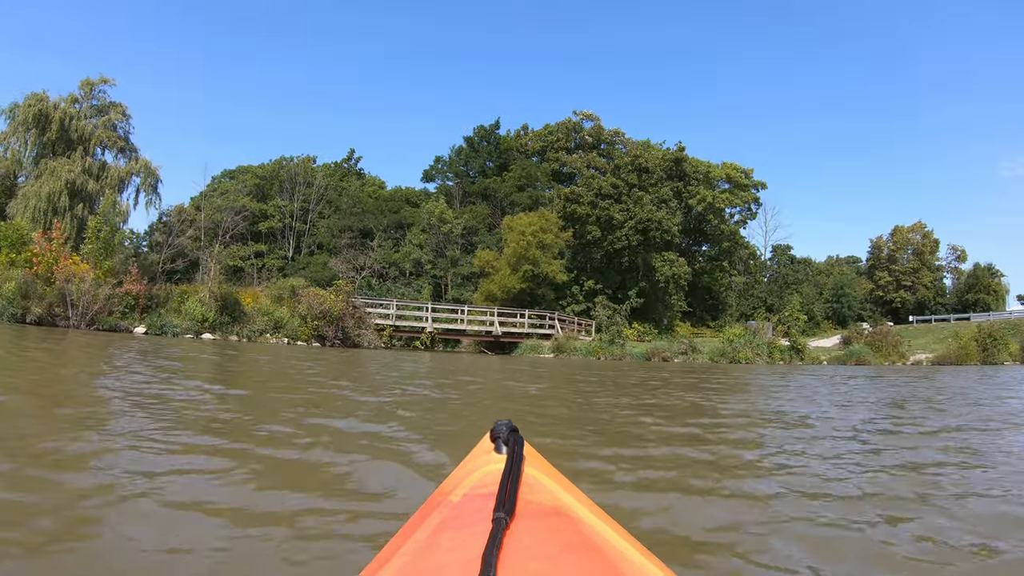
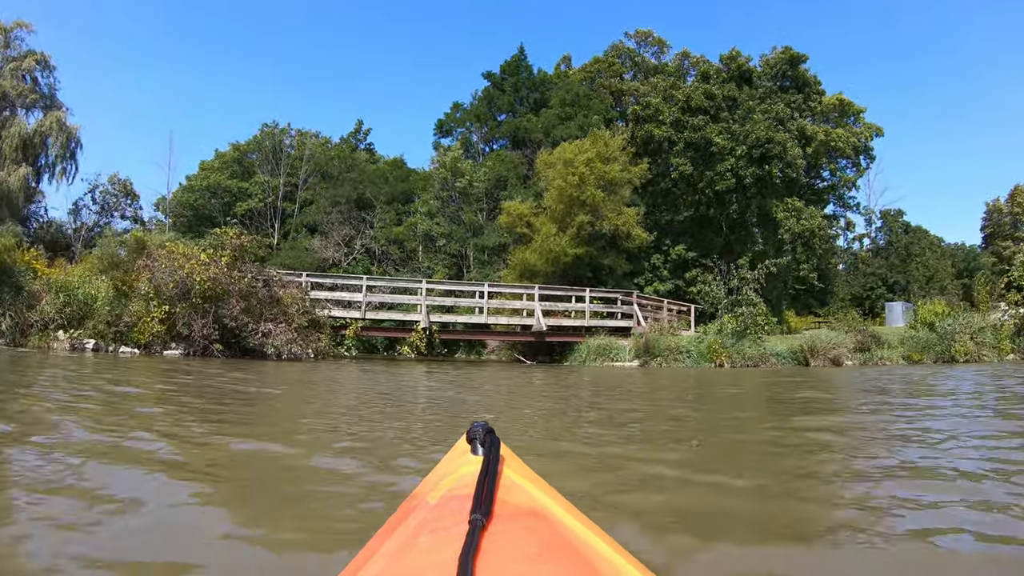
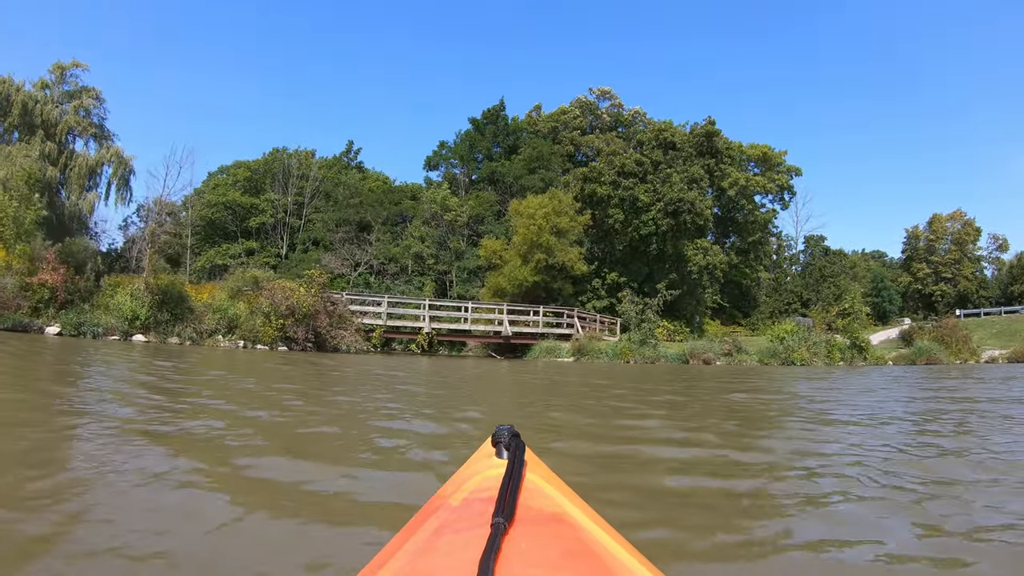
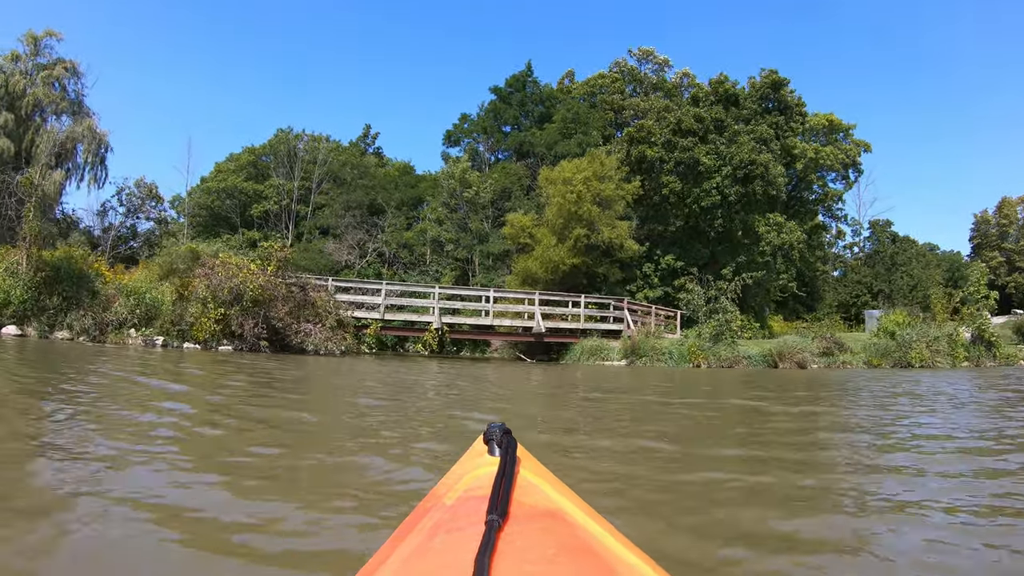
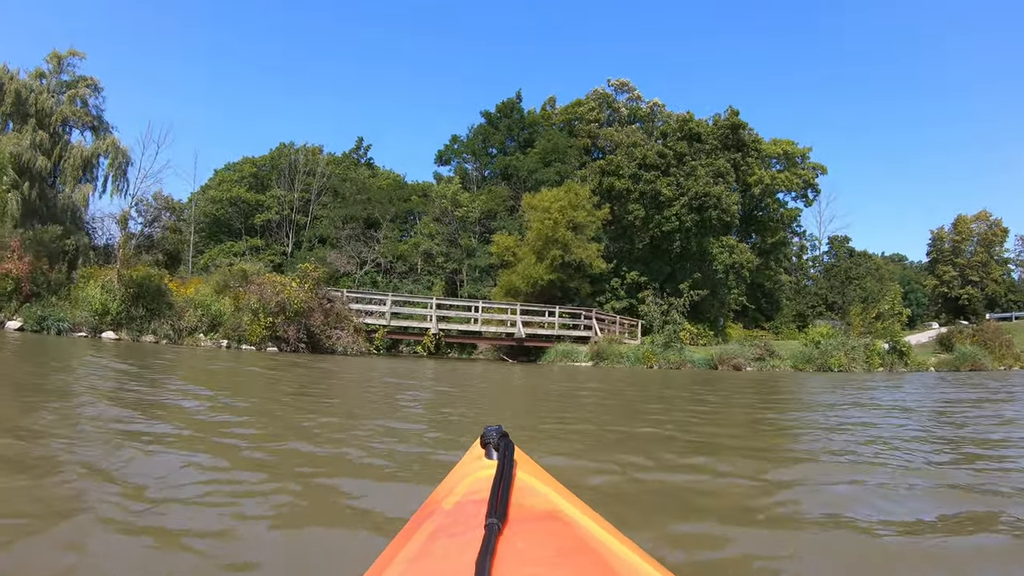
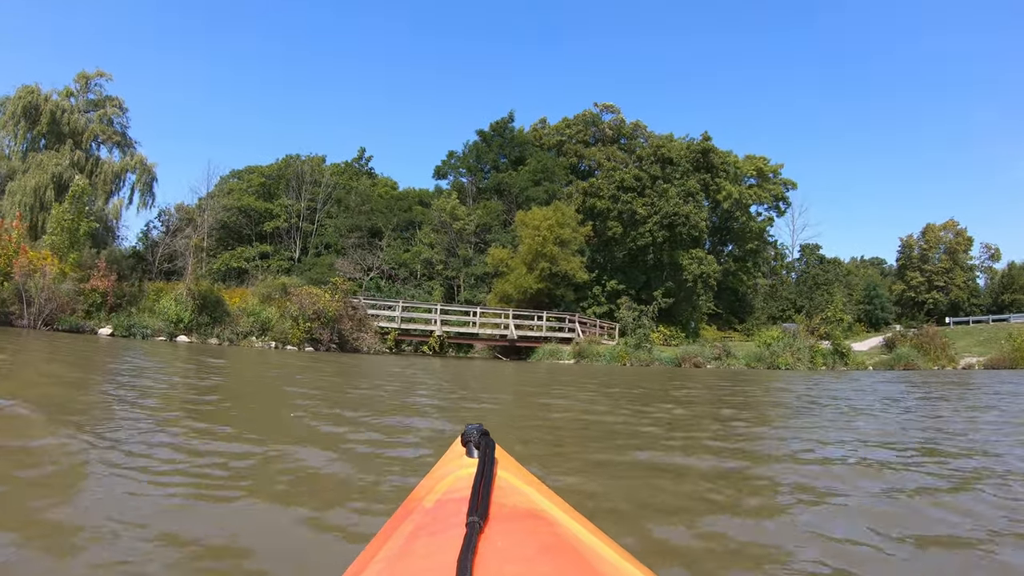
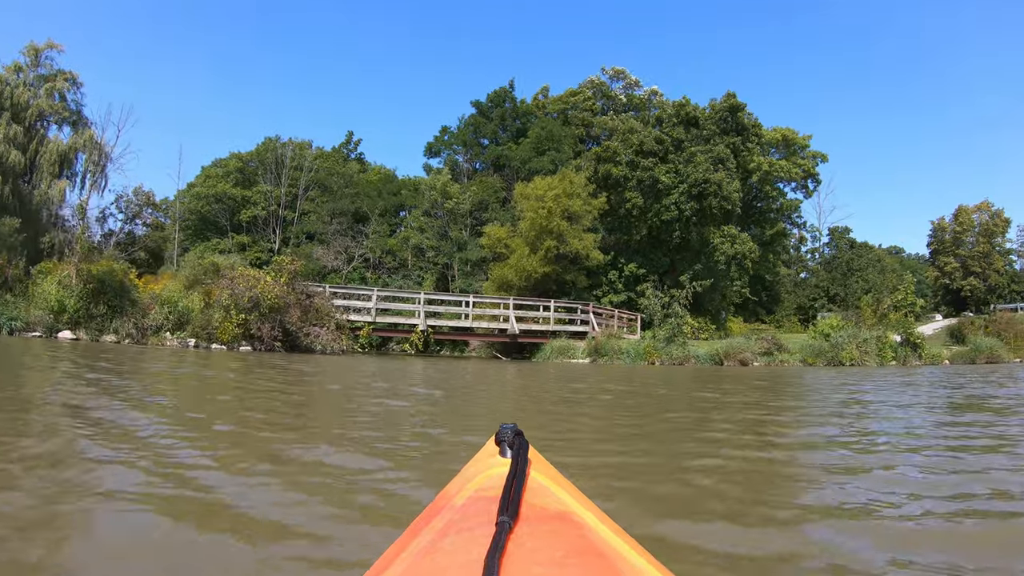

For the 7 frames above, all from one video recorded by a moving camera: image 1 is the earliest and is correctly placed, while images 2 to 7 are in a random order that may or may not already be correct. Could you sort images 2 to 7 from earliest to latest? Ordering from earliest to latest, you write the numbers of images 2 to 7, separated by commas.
6, 3, 5, 7, 4, 2
